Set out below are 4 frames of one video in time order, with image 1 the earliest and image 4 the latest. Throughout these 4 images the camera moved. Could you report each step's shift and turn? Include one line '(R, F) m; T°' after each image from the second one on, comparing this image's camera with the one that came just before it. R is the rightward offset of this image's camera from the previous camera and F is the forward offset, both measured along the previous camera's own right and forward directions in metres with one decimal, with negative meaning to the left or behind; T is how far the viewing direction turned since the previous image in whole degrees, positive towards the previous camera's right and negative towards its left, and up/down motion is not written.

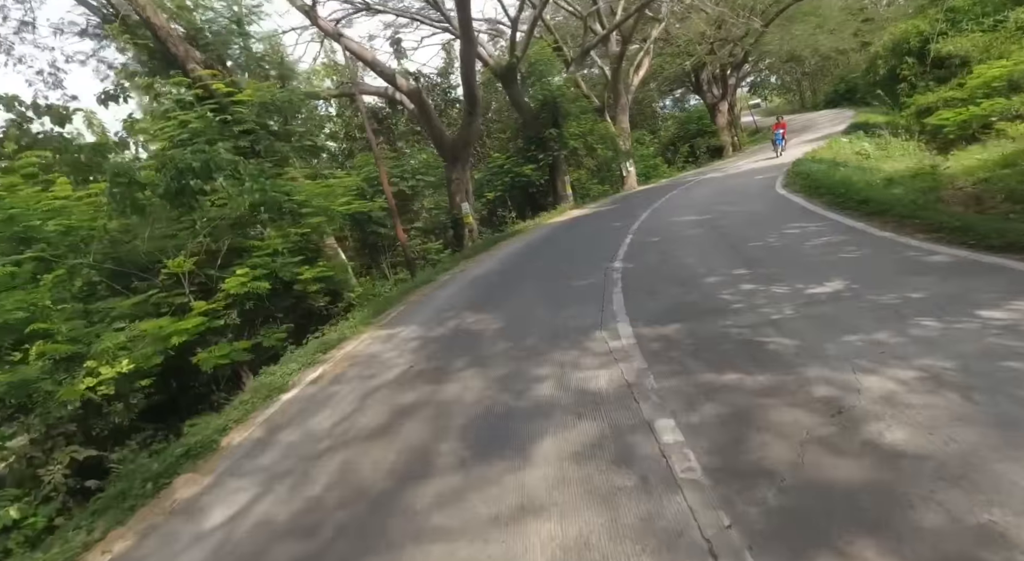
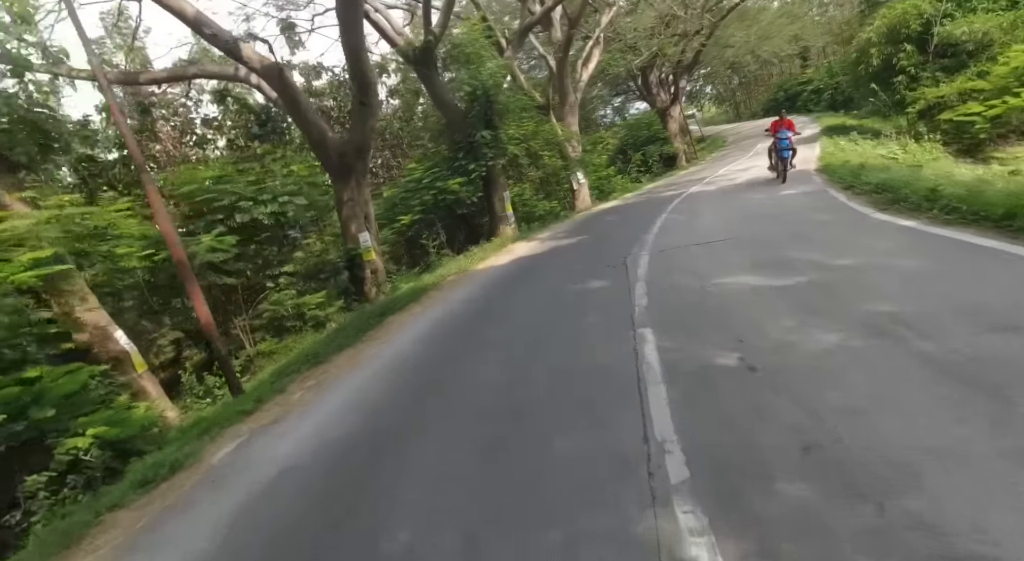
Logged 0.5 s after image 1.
(+0.7, +7.3) m; +6°
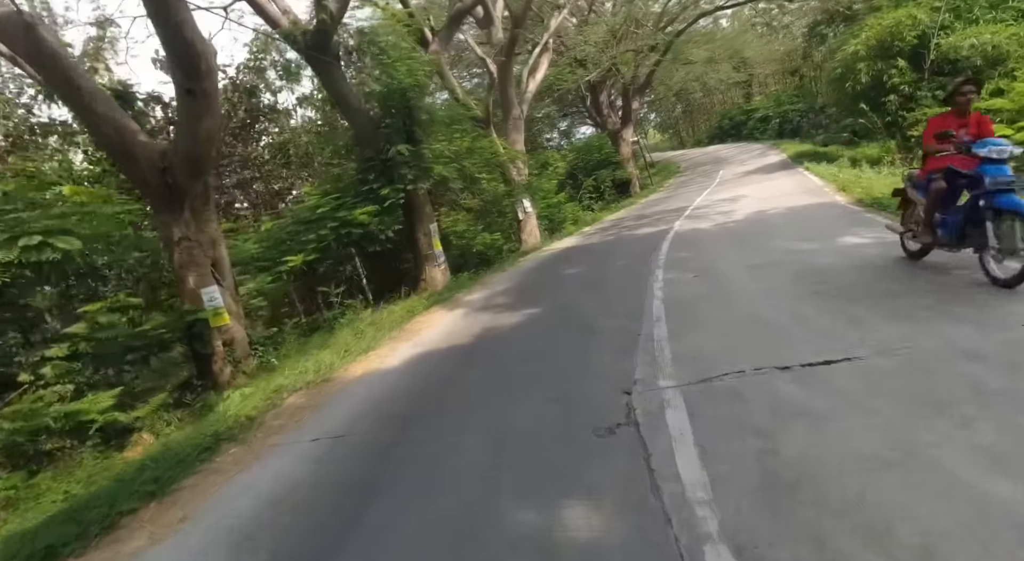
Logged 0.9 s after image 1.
(+0.6, +5.4) m; +5°
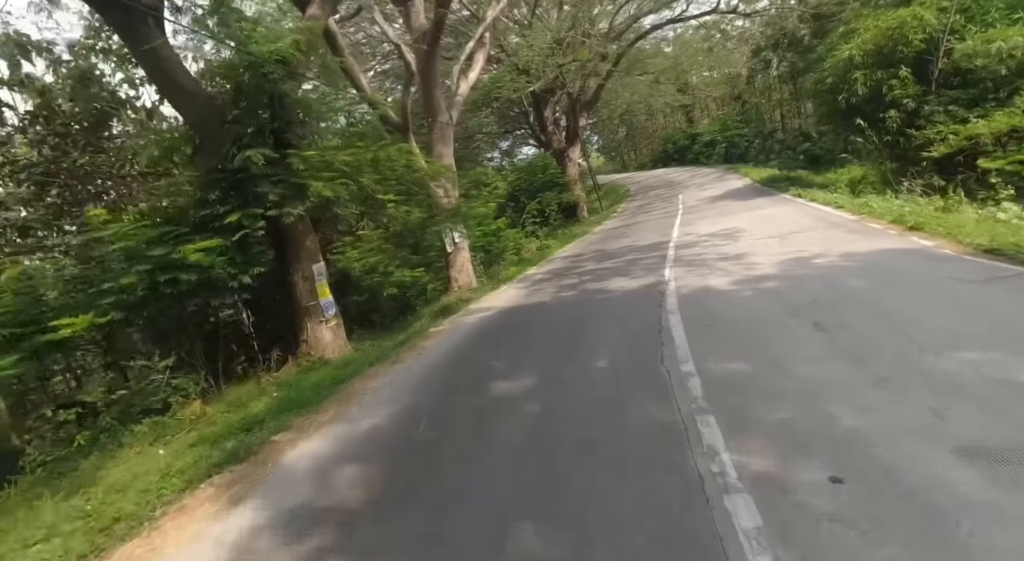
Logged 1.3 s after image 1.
(+0.6, +5.5) m; +6°
